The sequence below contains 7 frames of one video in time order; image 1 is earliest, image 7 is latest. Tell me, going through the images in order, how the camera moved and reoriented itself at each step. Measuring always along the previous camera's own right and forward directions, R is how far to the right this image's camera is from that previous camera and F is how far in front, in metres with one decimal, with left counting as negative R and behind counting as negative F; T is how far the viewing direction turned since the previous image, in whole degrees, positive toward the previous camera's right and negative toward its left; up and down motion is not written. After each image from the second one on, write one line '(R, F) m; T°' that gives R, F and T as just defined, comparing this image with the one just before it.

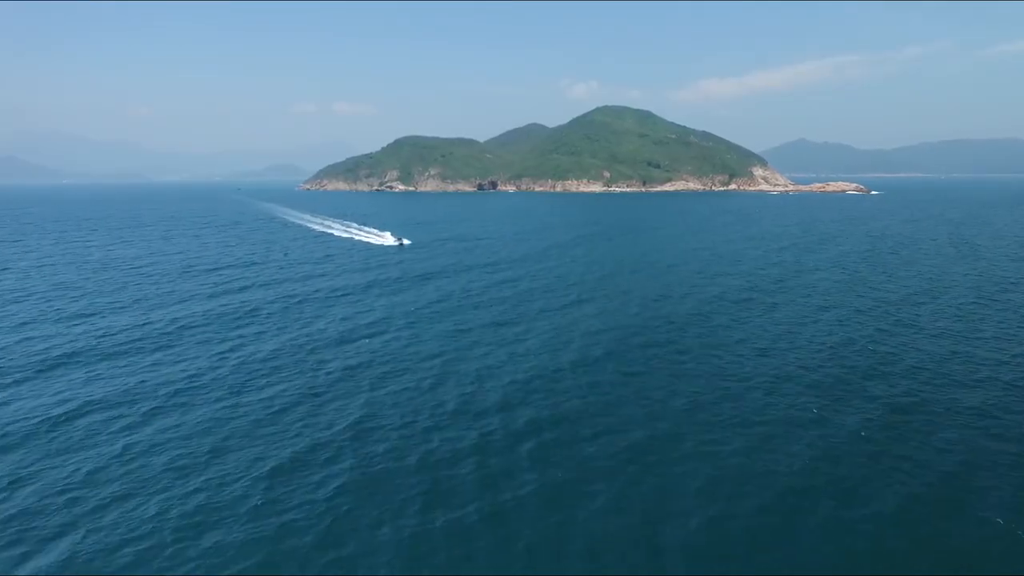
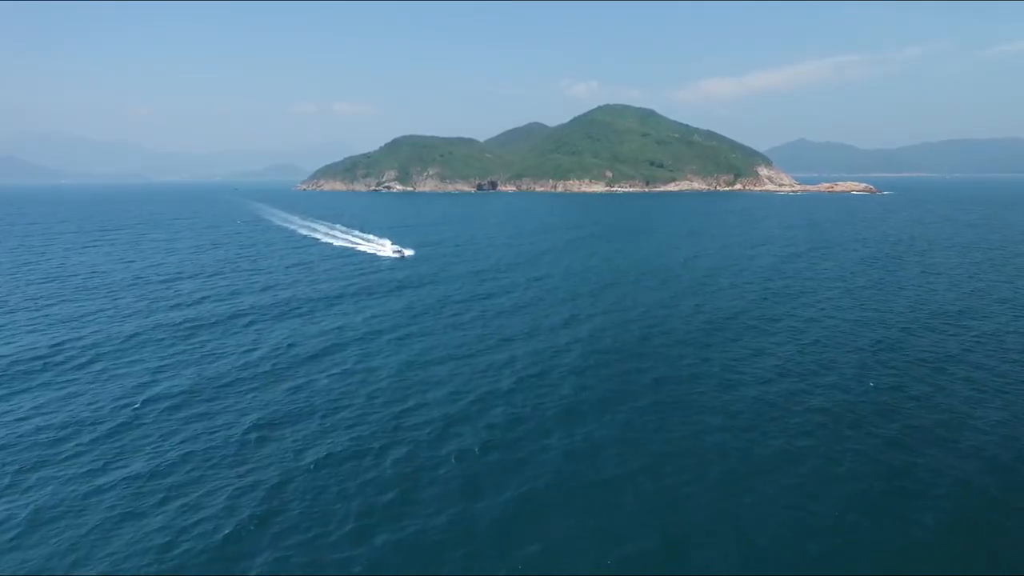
(+1.6, +12.4) m; 0°
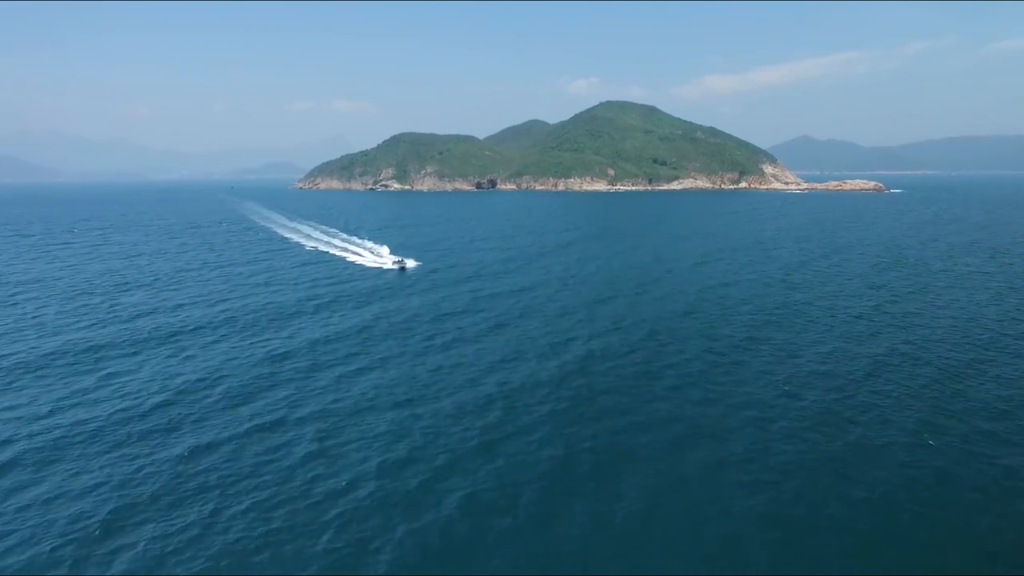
(+1.9, +12.4) m; 0°
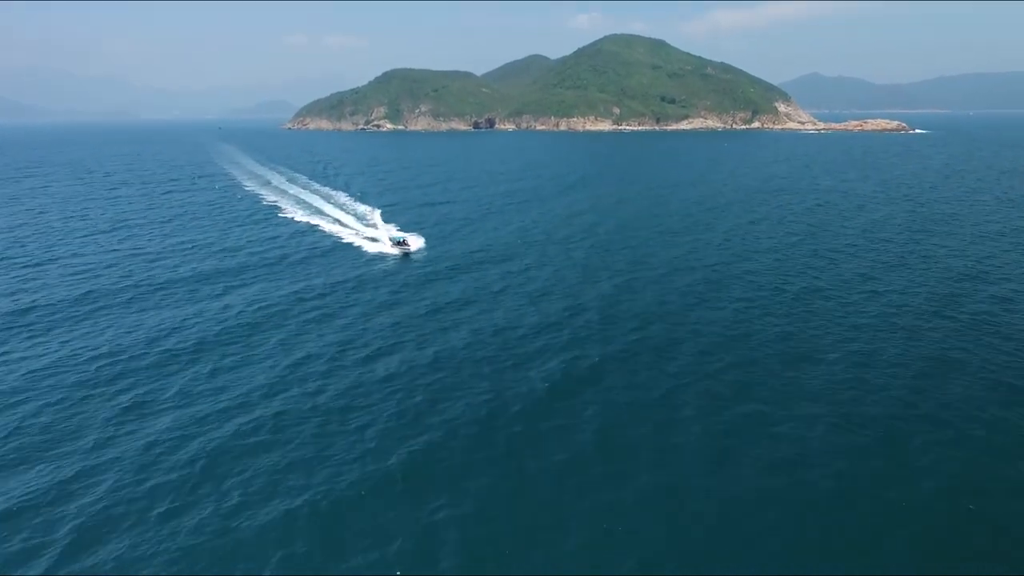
(+3.2, +21.3) m; 0°
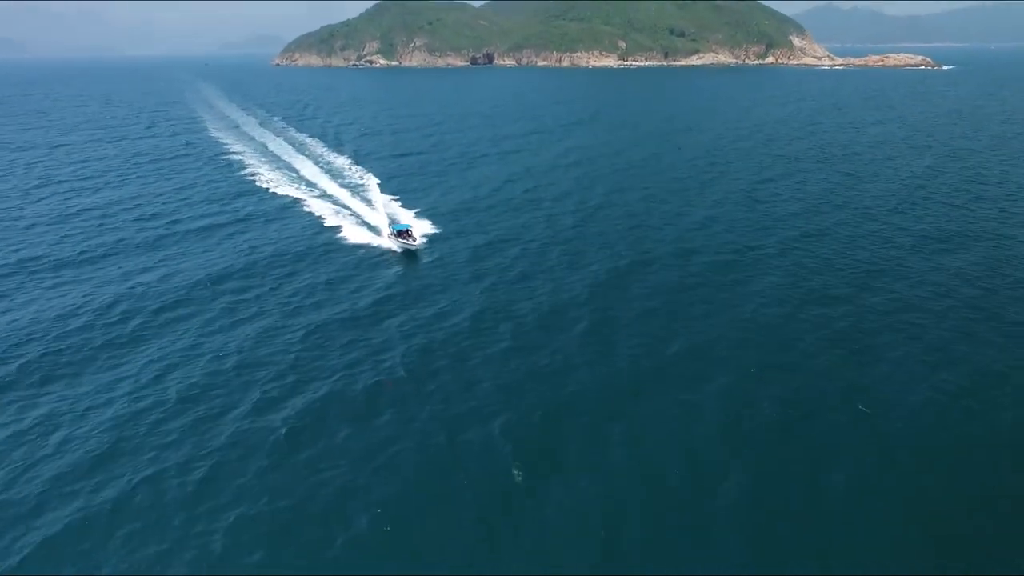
(+1.8, +14.8) m; 0°
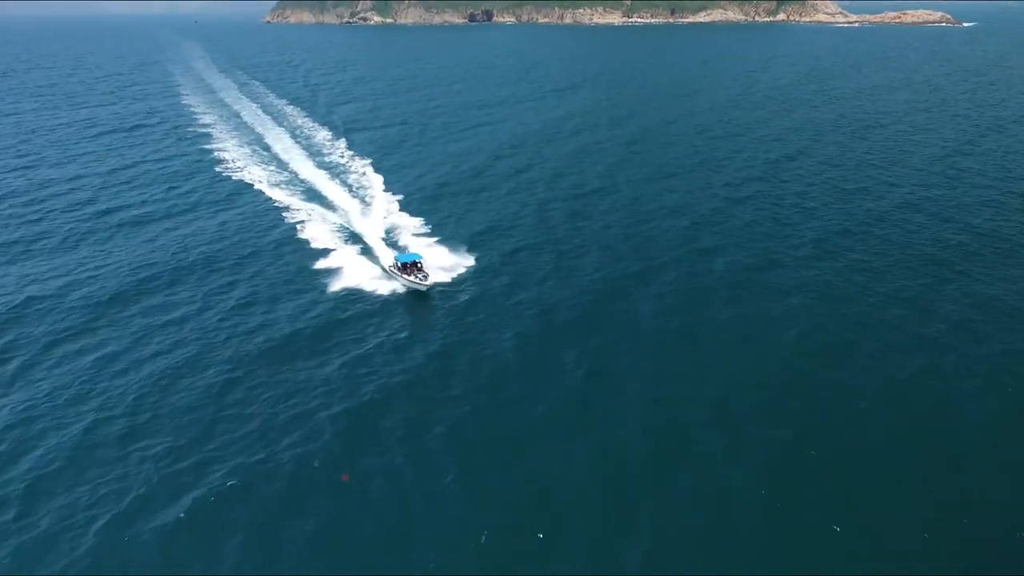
(+1.2, +9.9) m; 0°
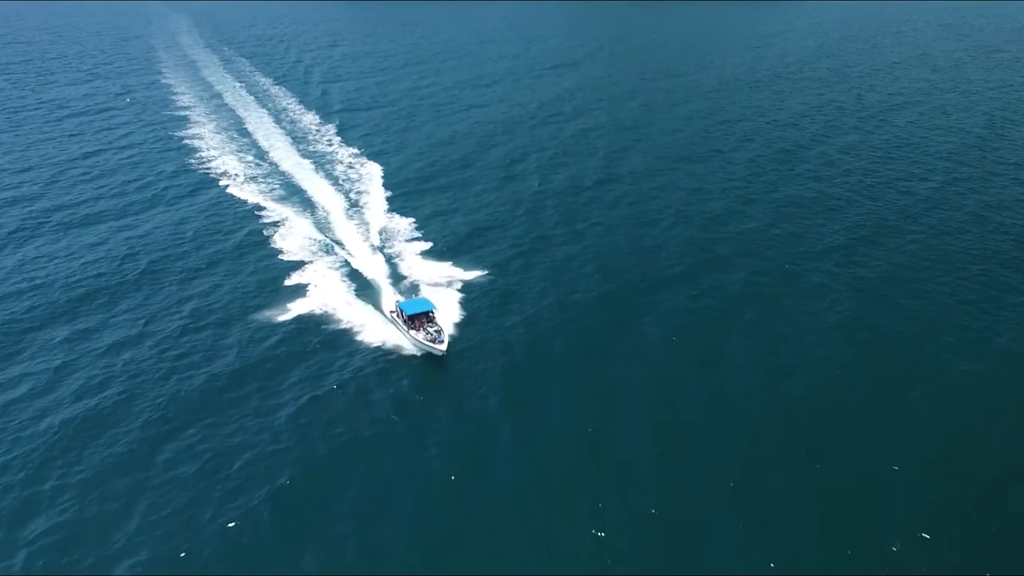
(+0.7, +6.0) m; 0°
